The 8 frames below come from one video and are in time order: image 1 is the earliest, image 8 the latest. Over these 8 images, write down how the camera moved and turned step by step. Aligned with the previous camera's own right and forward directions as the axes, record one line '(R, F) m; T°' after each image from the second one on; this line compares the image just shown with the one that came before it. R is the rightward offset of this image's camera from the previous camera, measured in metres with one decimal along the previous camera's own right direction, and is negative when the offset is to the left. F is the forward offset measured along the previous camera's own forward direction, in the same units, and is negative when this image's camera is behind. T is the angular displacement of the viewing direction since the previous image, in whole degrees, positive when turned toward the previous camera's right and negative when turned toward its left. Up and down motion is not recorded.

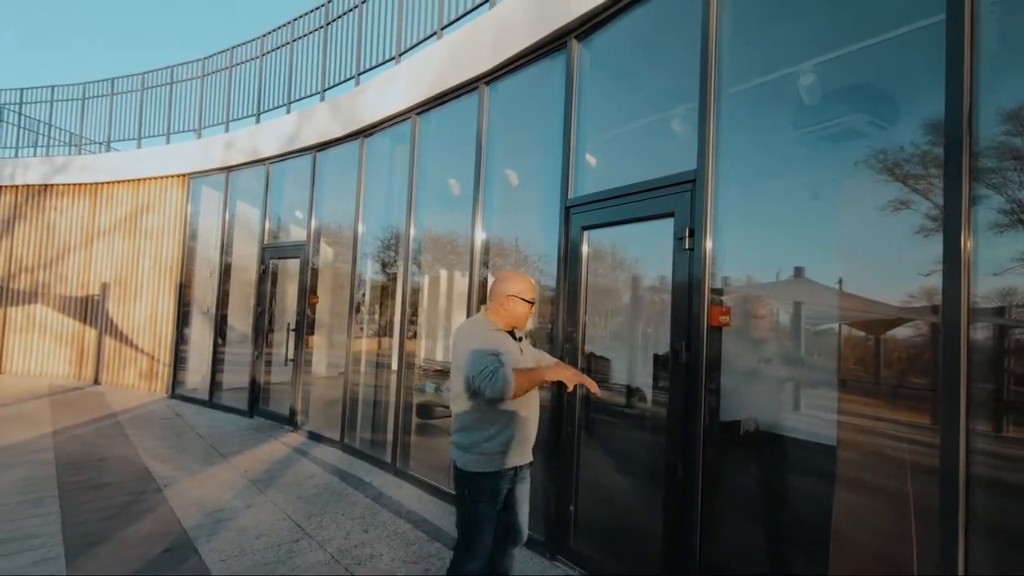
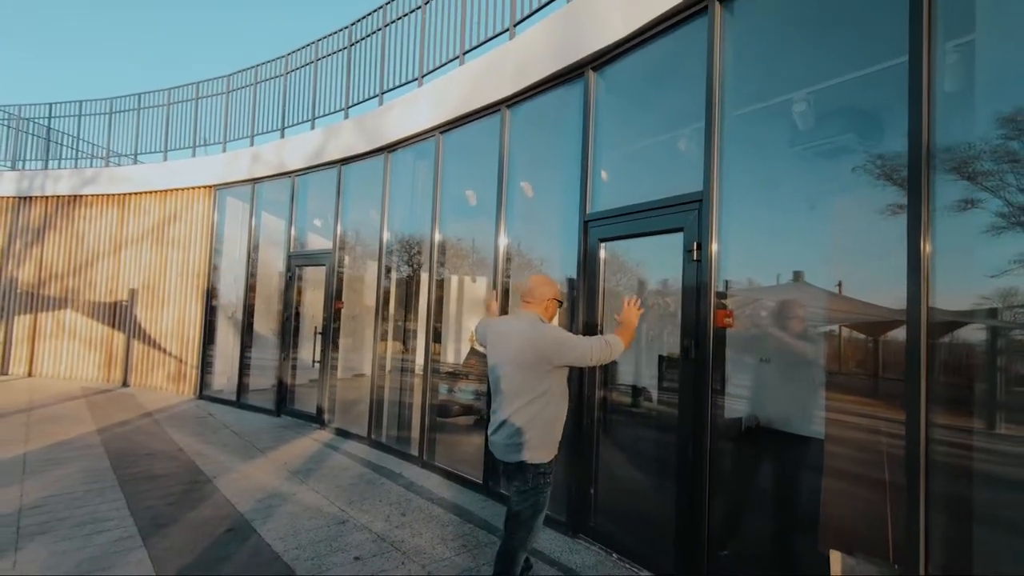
(-0.2, -0.5) m; 0°
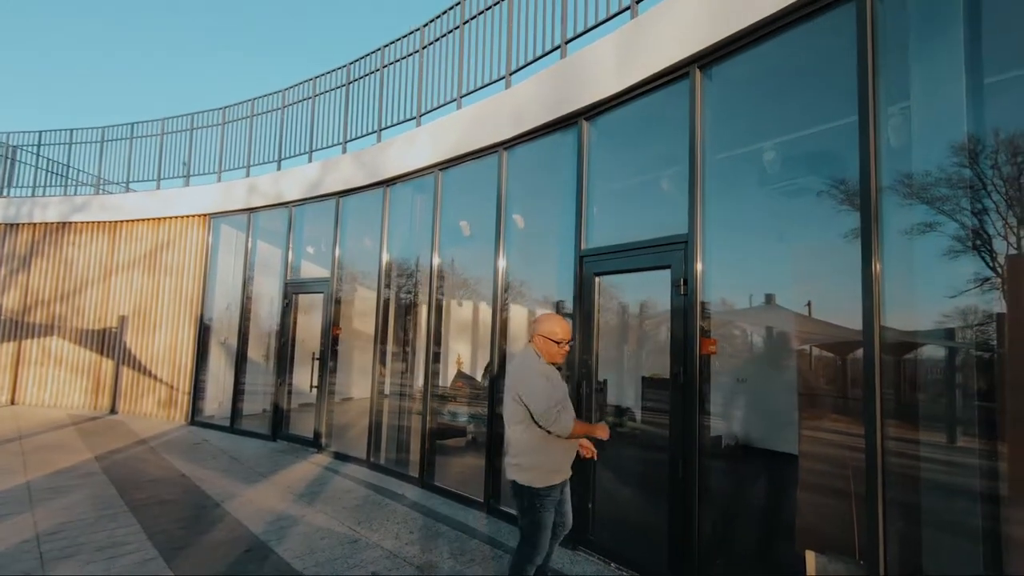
(-0.2, -0.4) m; +2°
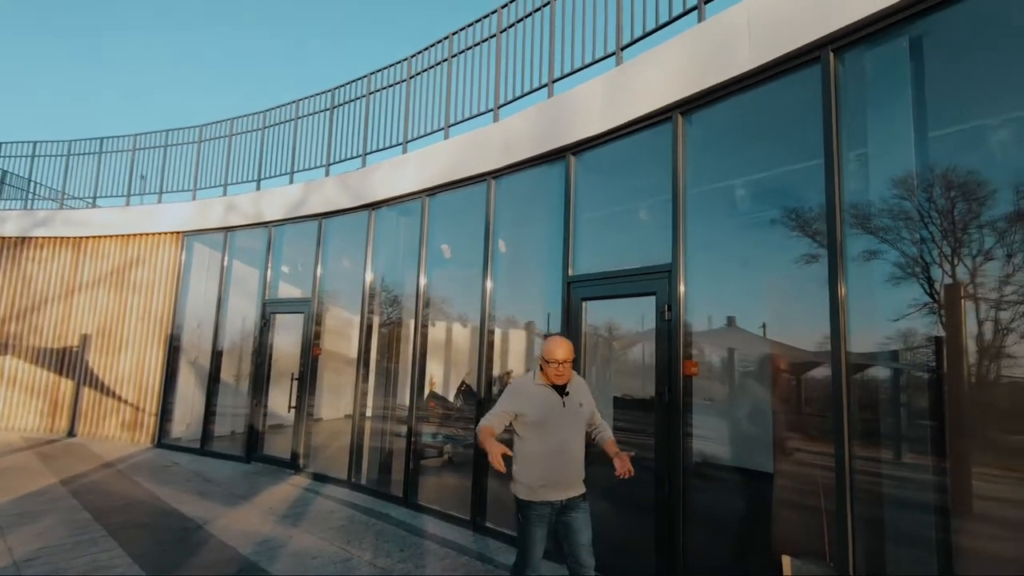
(-0.3, -0.3) m; +4°
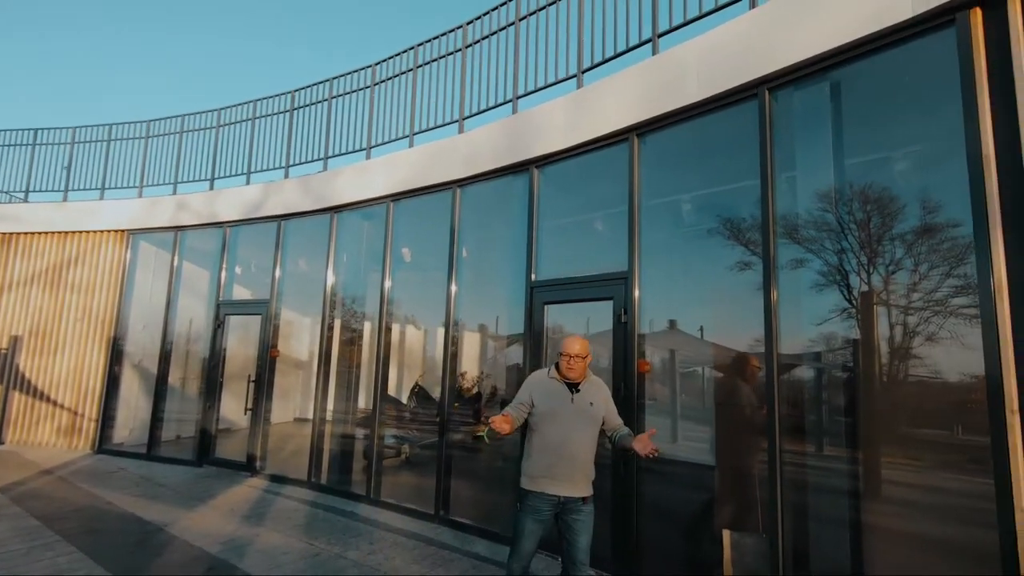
(-0.2, -0.3) m; +6°
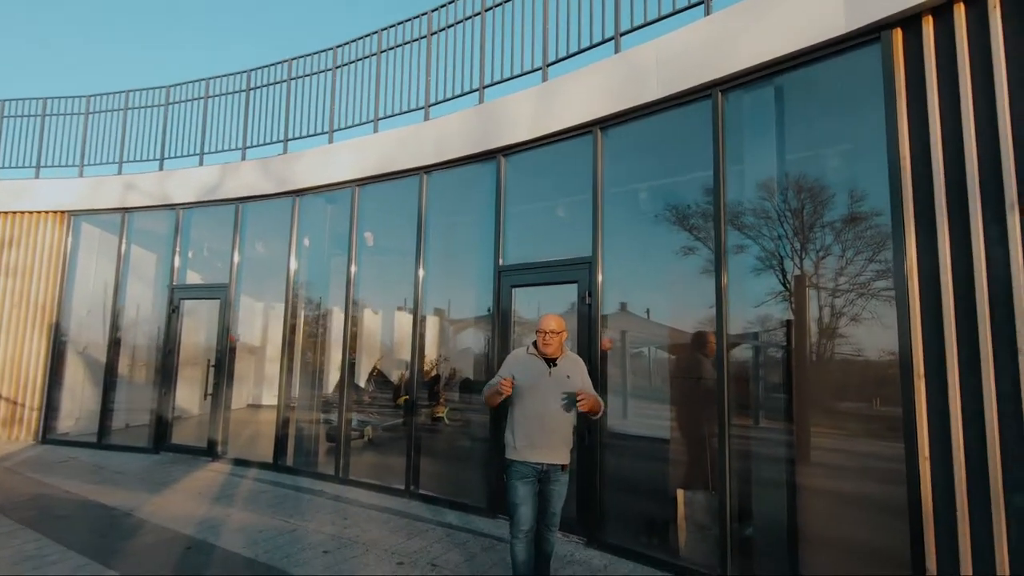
(-0.2, -0.3) m; +5°
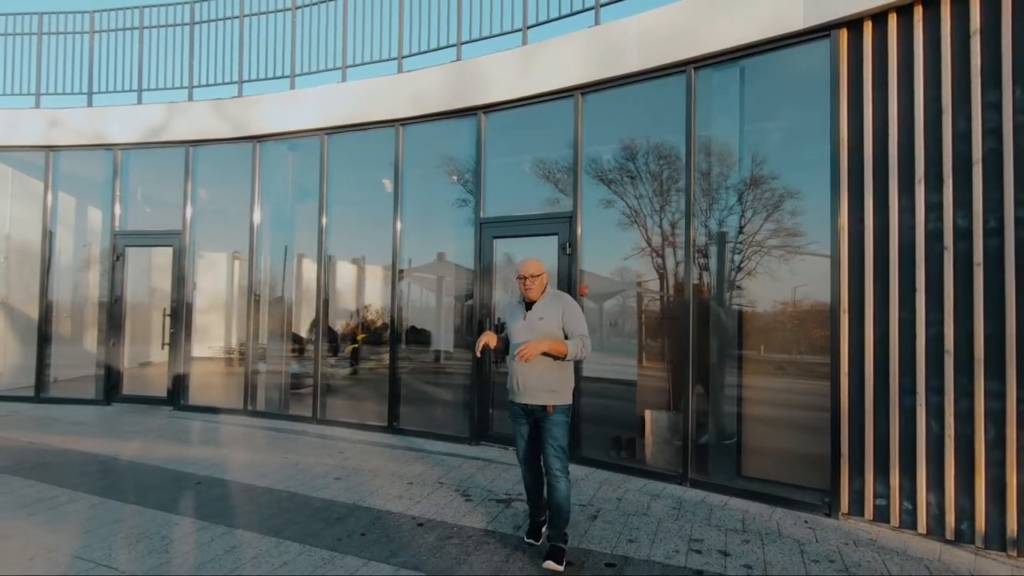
(-0.8, -0.5) m; +9°
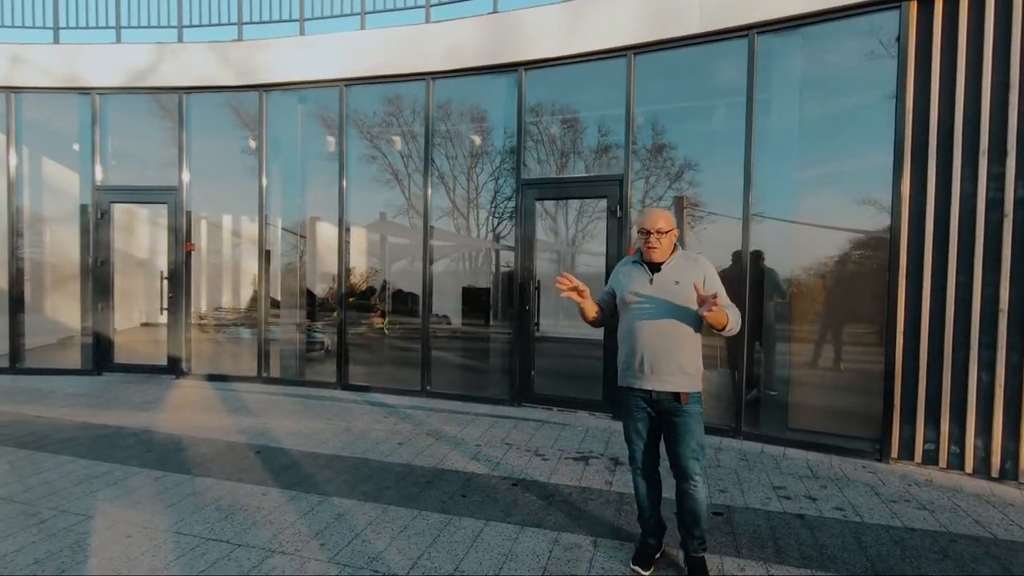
(-1.2, +0.1) m; +6°
